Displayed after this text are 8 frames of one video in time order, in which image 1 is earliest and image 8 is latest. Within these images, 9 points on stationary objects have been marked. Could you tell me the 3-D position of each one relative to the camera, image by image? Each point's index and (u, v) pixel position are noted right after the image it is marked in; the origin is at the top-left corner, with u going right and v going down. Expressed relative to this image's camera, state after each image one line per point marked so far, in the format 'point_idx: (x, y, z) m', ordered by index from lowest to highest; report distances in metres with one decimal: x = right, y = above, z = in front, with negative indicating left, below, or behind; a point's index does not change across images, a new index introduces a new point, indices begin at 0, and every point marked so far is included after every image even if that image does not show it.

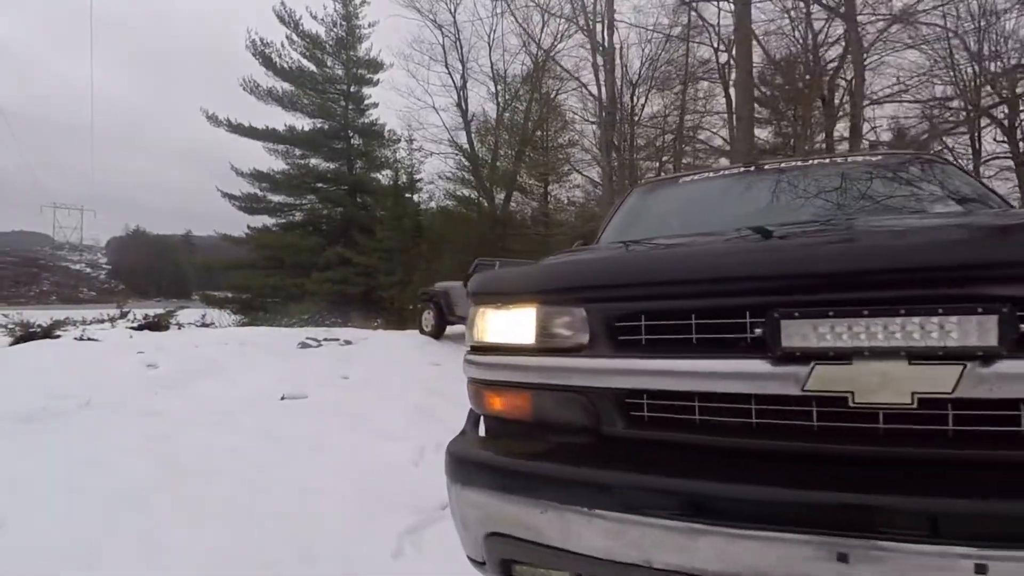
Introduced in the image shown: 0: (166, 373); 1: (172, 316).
0: (-5.1, -1.2, +8.3) m
1: (-10.0, -0.8, +16.7) m
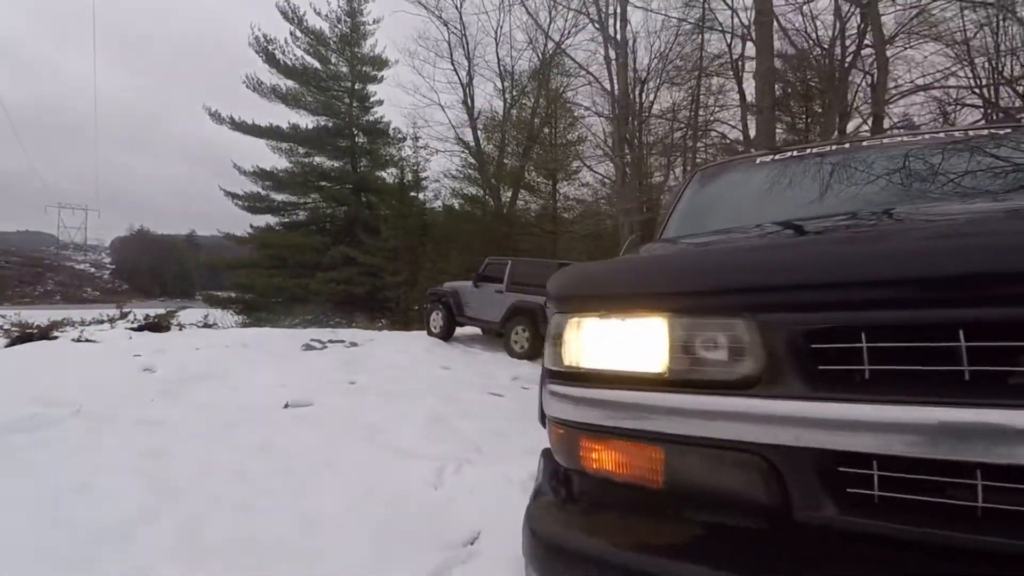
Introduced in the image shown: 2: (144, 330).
0: (-4.9, -1.2, +7.9) m
1: (-9.7, -0.8, +16.3) m
2: (-9.3, -1.1, +14.5) m
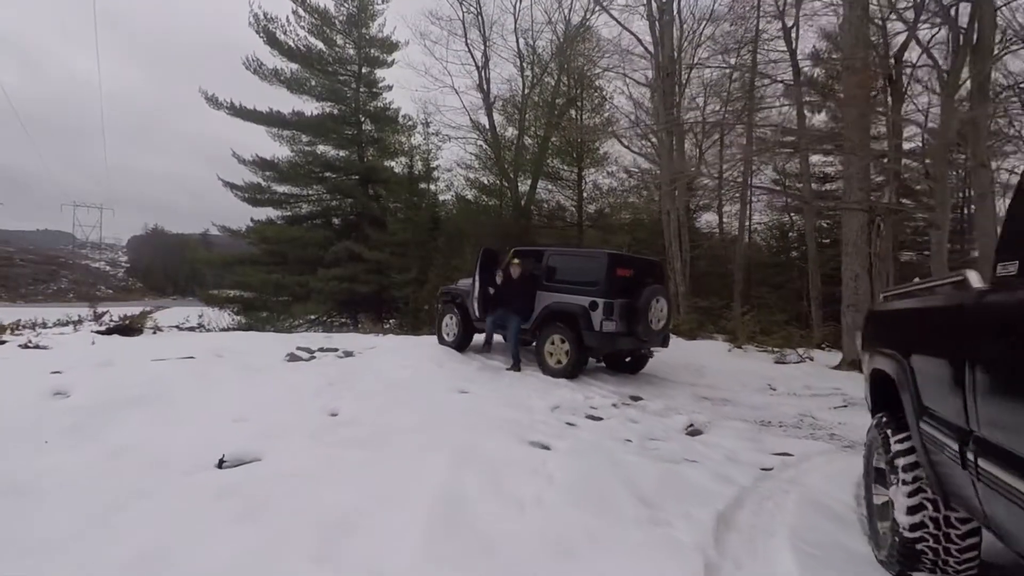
0: (-4.4, -1.2, +5.9) m
1: (-9.1, -0.7, +14.4) m
2: (-8.8, -1.0, +12.5) m
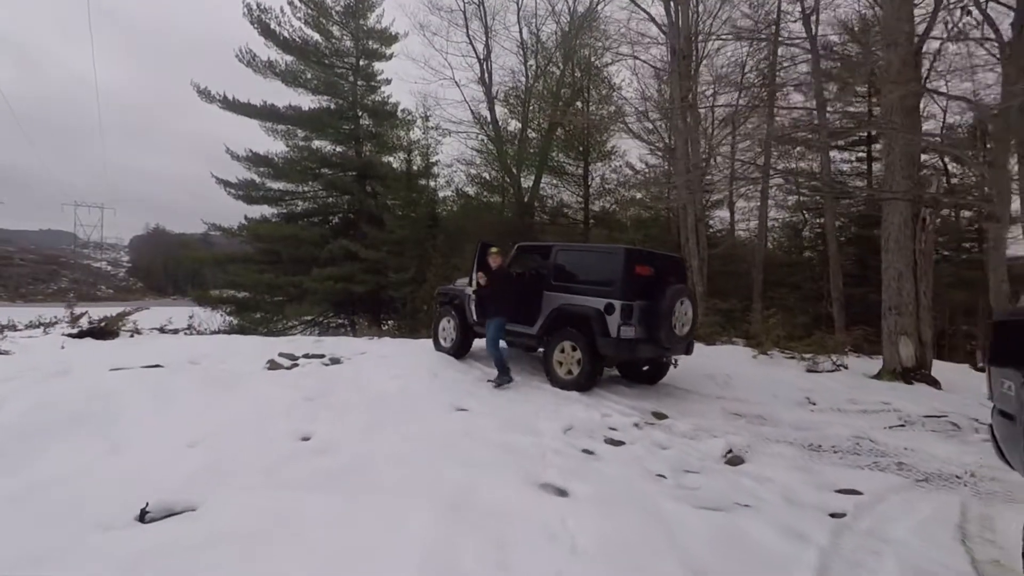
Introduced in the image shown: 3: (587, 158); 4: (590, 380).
0: (-4.4, -1.2, +5.0) m
1: (-9.0, -0.7, +13.5) m
2: (-8.7, -1.0, +11.6) m
3: (+2.6, +4.6, +19.9) m
4: (+0.9, -1.1, +6.6) m
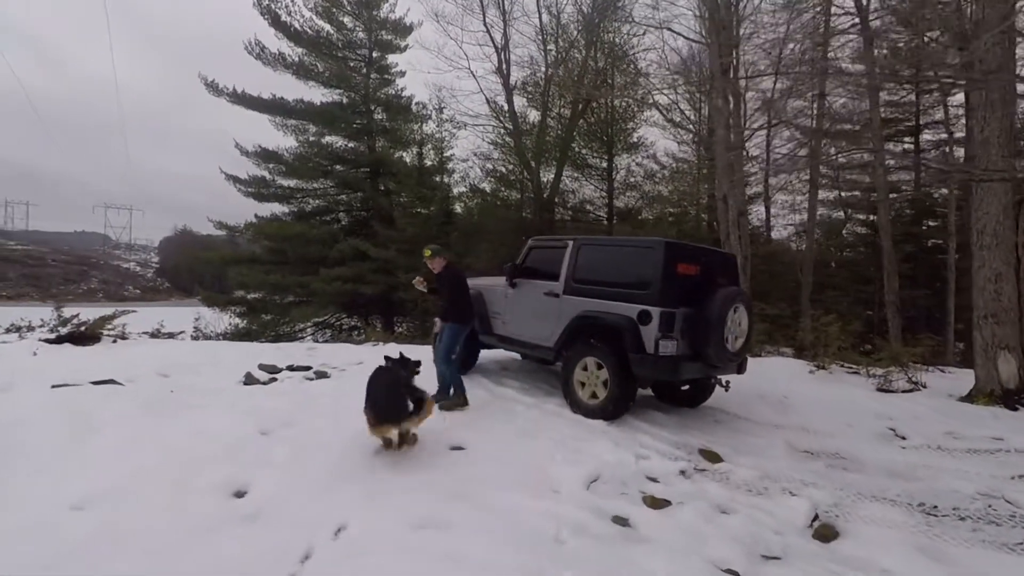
0: (-4.4, -1.2, +3.9) m
1: (-8.7, -0.8, +12.5) m
2: (-8.4, -1.0, +10.7) m
3: (+3.2, +4.5, +18.5) m
4: (+1.0, -1.1, +5.3) m
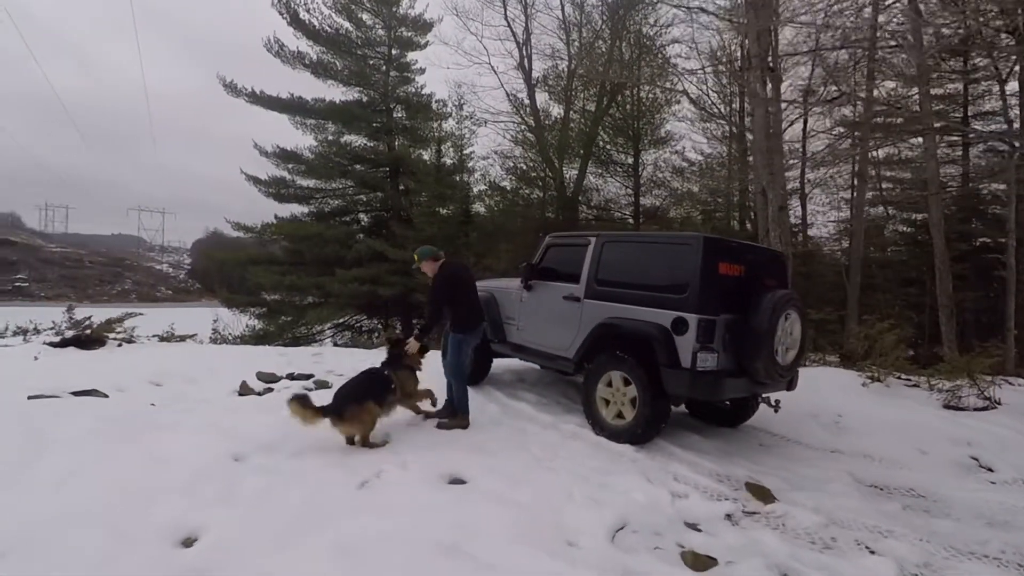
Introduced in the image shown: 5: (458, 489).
0: (-4.3, -1.2, +3.3) m
1: (-8.3, -0.8, +12.2) m
2: (-8.1, -1.1, +10.3) m
3: (+3.9, +4.5, +17.7) m
4: (+1.1, -1.1, +4.6) m
5: (-0.3, -1.3, +3.6) m
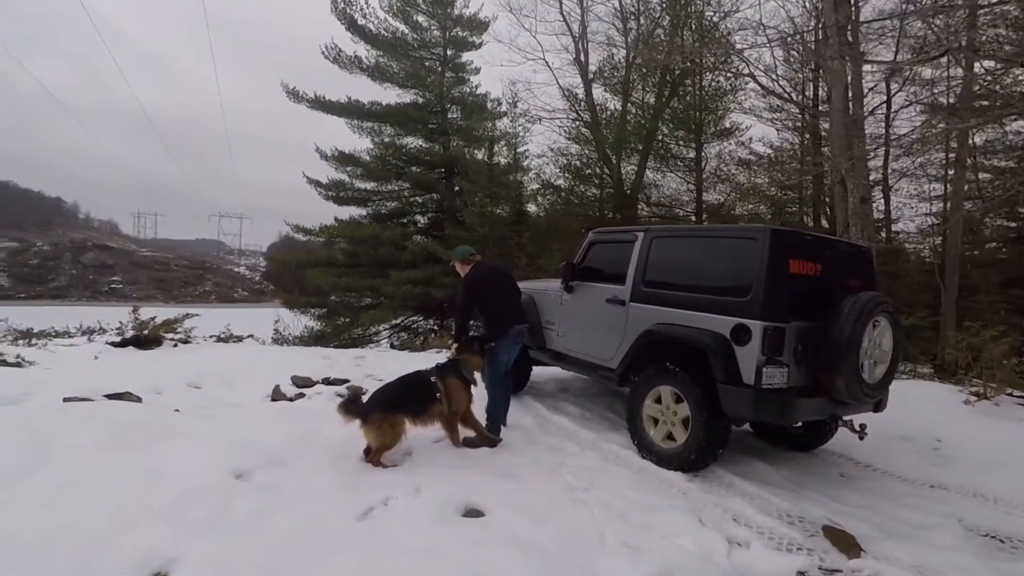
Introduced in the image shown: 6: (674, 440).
0: (-4.2, -1.2, +3.3) m
1: (-7.2, -0.8, +12.5) m
2: (-7.2, -1.1, +10.6) m
3: (+5.5, +4.4, +16.6) m
4: (+1.3, -1.1, +3.9) m
5: (-0.2, -1.3, +3.1) m
6: (+1.2, -1.1, +4.1) m
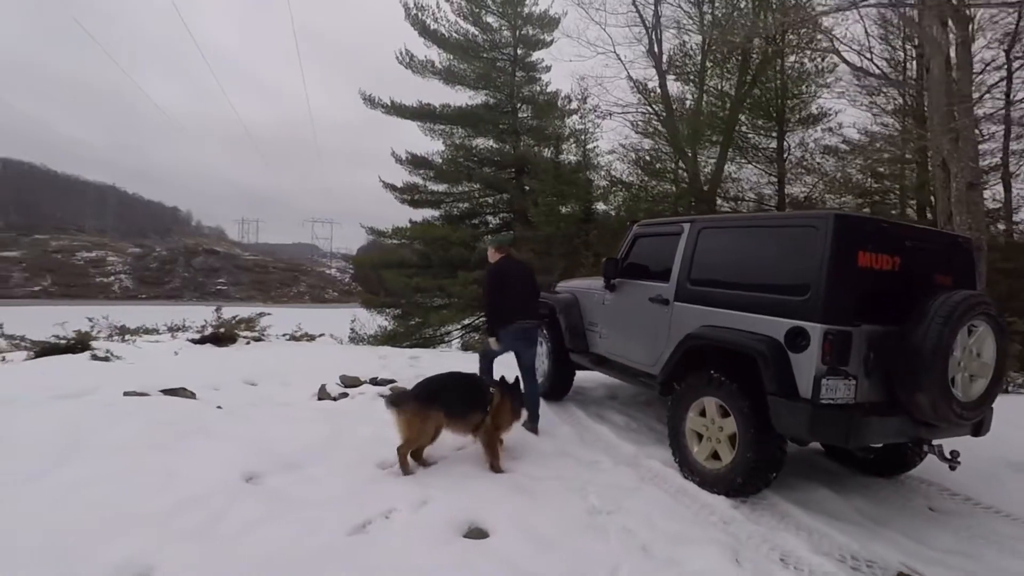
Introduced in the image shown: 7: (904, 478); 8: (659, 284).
0: (-4.1, -1.2, +3.5) m
1: (-5.8, -0.8, +13.1) m
2: (-6.1, -1.1, +11.2) m
3: (+7.3, +4.4, +15.4) m
4: (+1.4, -1.1, +3.4) m
5: (-0.2, -1.3, +2.8) m
6: (+1.3, -1.1, +3.6) m
7: (+2.7, -1.3, +3.9) m
8: (+1.1, 0.0, +4.4) m
